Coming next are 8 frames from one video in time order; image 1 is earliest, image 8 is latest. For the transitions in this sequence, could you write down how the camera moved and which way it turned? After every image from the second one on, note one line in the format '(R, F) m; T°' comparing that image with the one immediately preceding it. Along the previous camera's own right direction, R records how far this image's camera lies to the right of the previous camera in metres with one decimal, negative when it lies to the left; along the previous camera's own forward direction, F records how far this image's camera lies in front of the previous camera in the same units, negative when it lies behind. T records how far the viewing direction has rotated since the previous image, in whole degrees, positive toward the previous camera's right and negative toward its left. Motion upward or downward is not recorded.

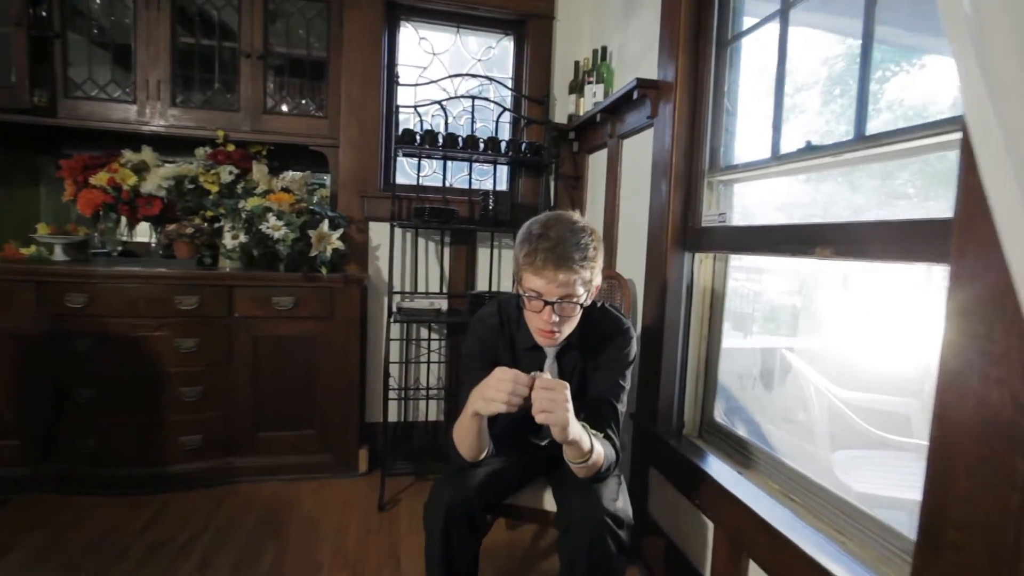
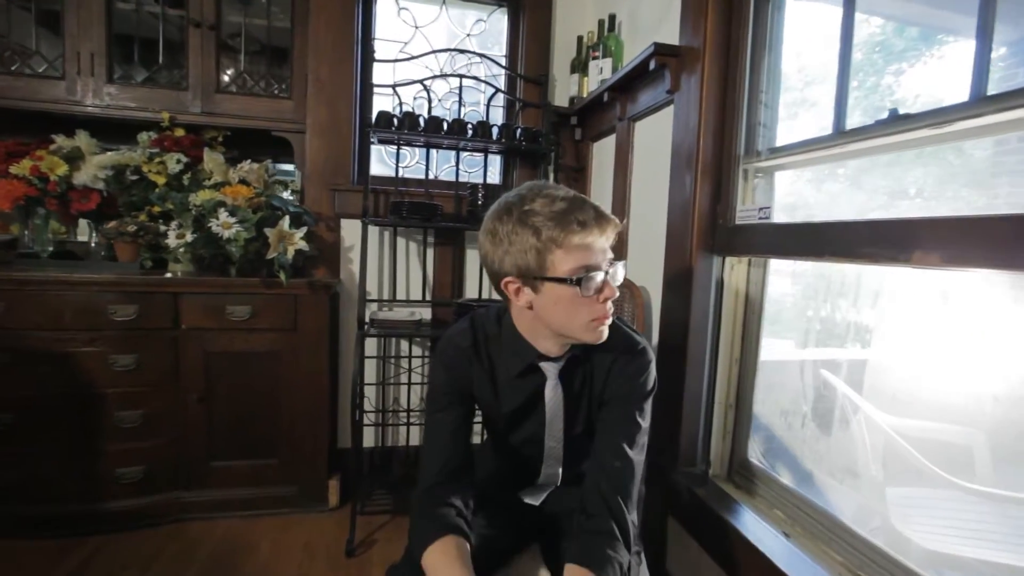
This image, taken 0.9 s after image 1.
(+0.1, +0.3) m; 0°
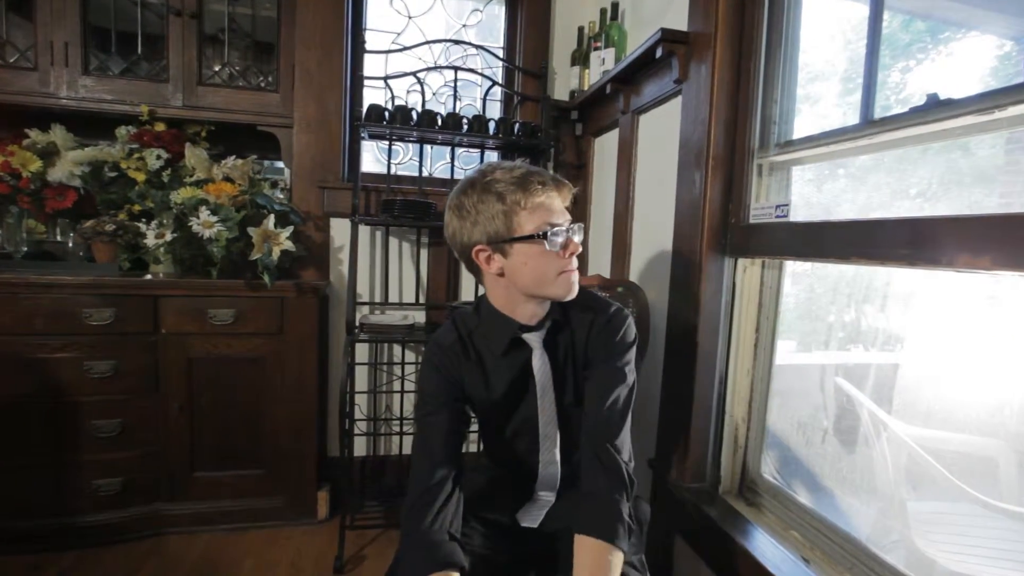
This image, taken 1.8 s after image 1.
(0.0, +0.1) m; 0°
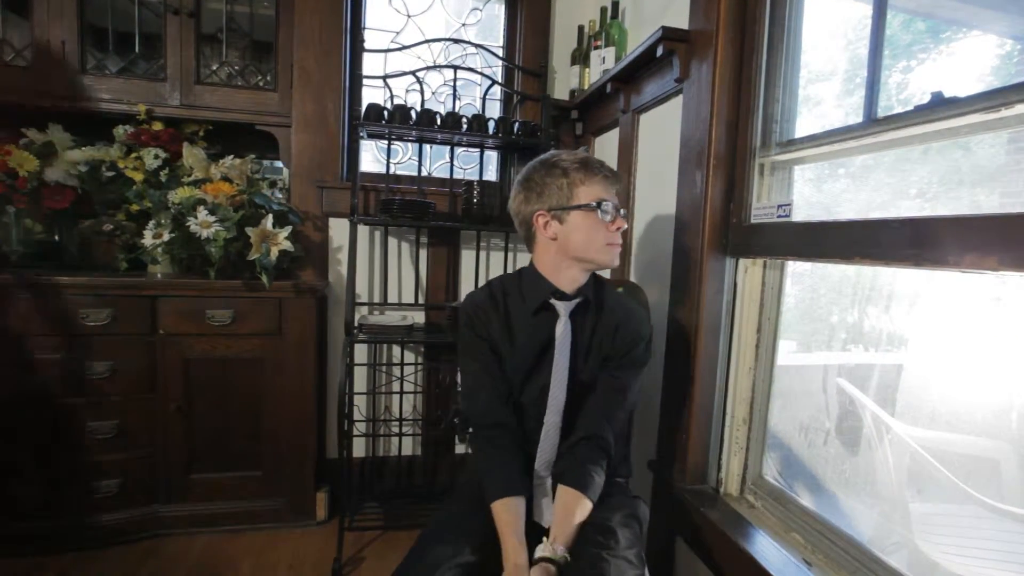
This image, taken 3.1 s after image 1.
(0.0, 0.0) m; 0°
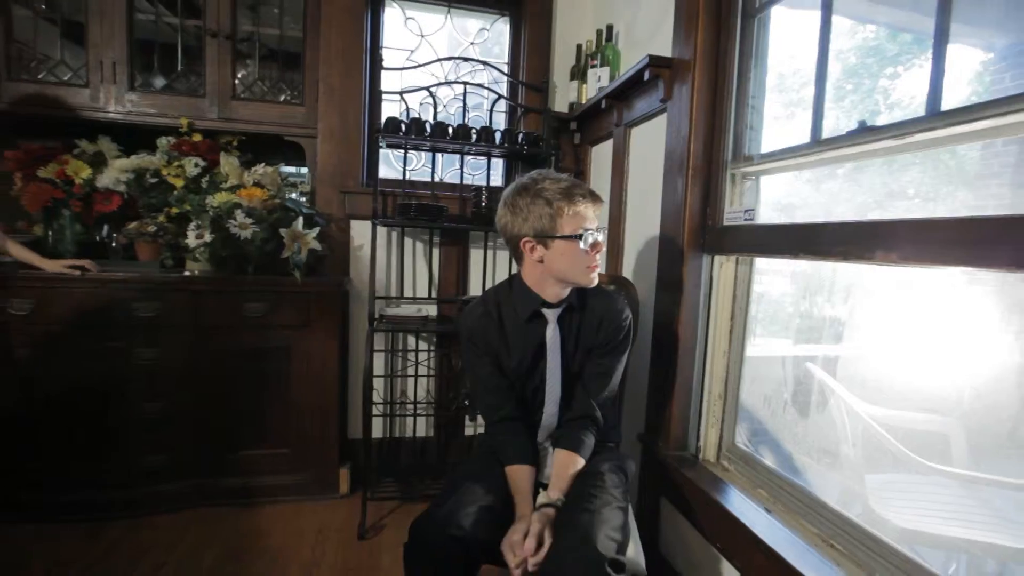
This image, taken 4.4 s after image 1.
(0.0, -0.2) m; 0°
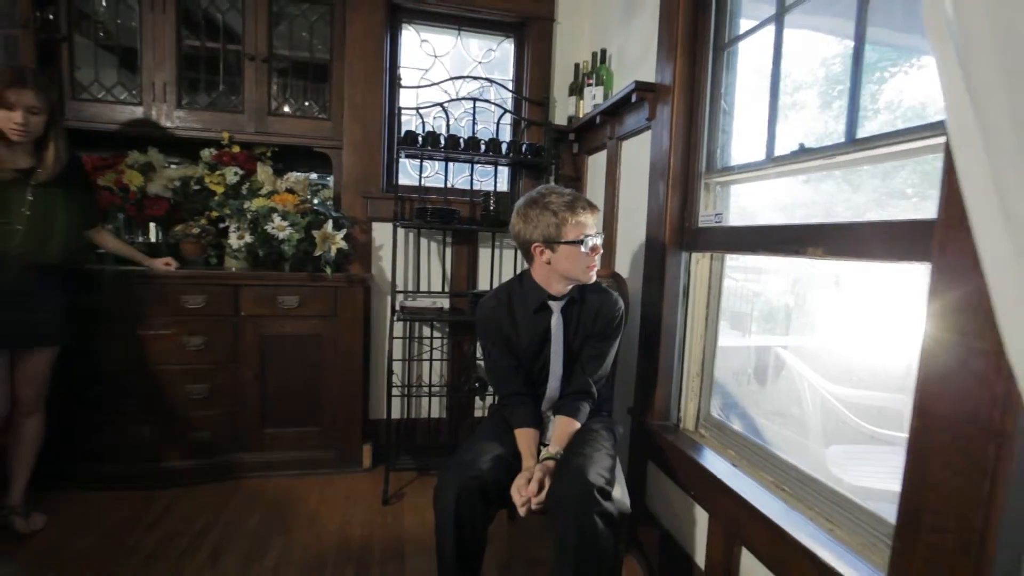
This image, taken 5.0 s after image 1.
(0.0, -0.2) m; 0°
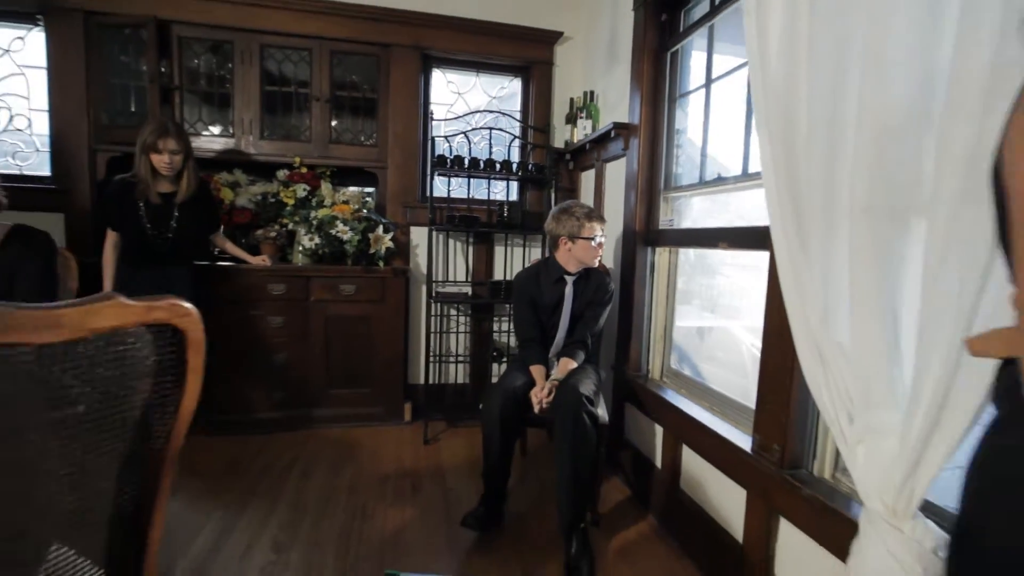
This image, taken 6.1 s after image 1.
(-0.1, -0.6) m; 0°
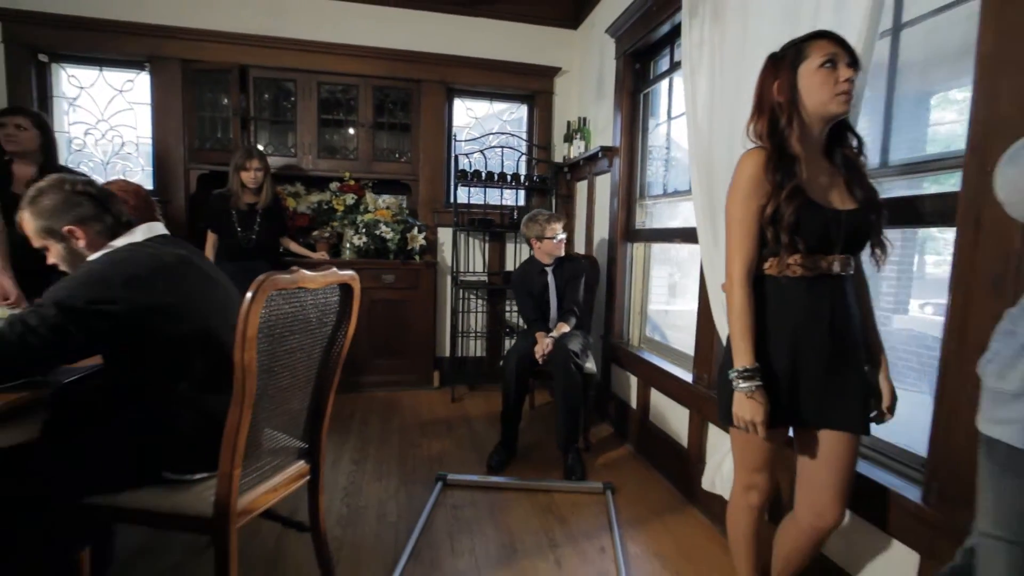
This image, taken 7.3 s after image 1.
(-0.1, -0.6) m; 0°
